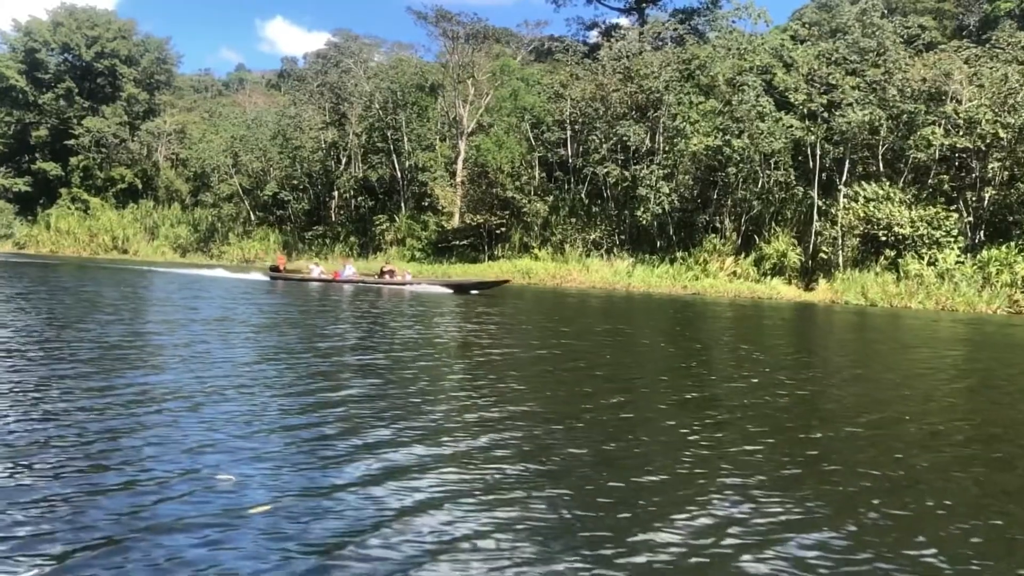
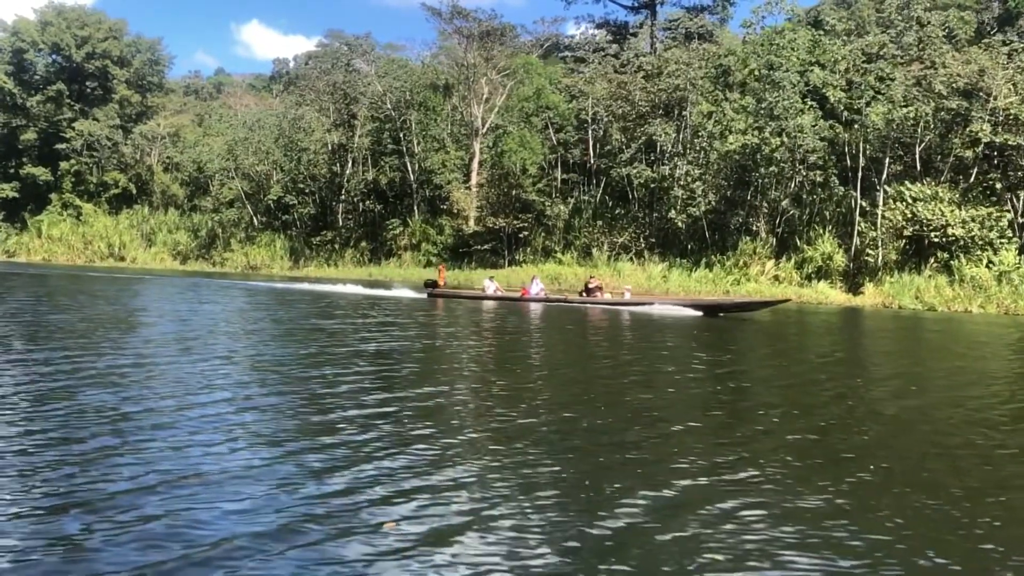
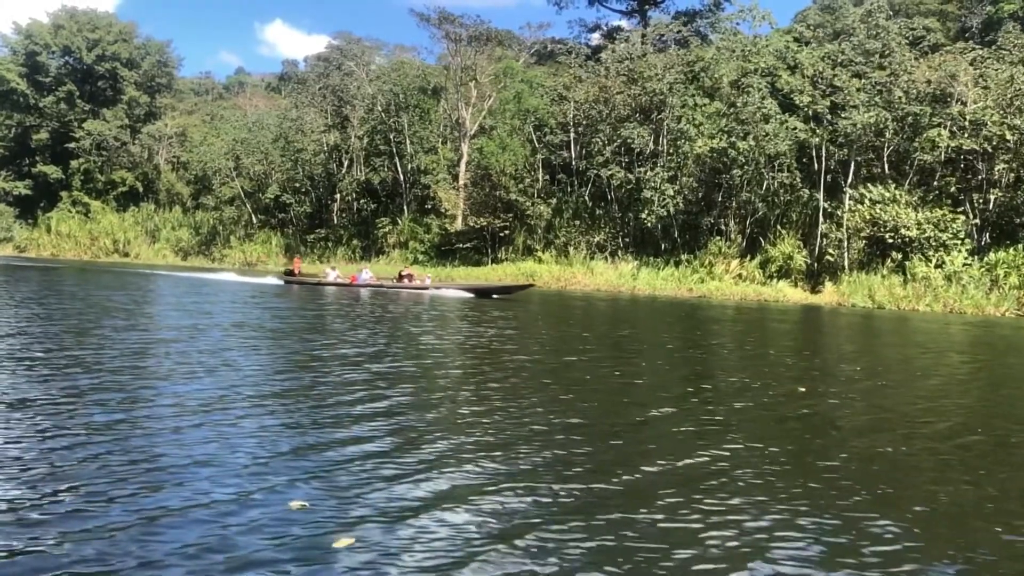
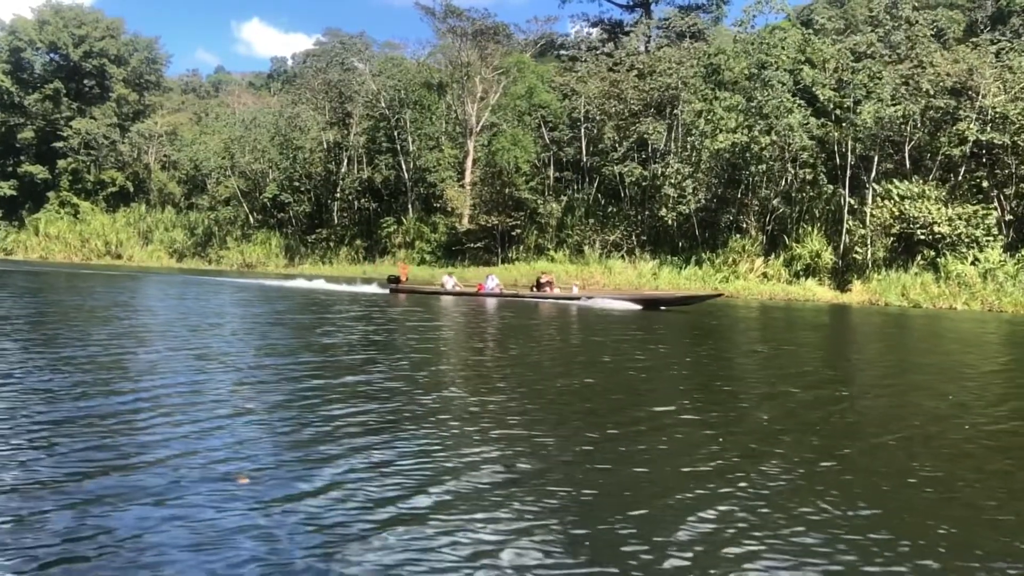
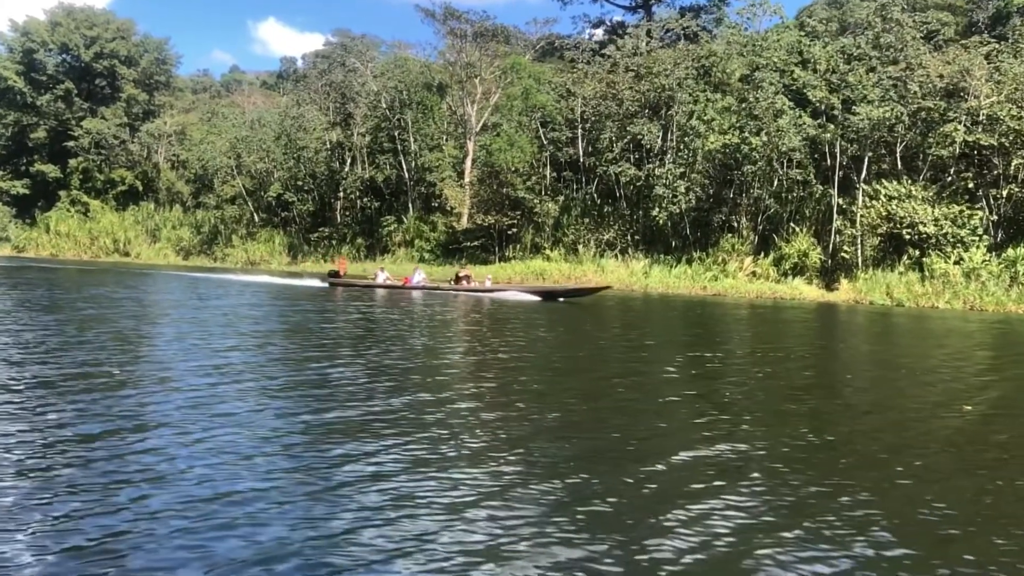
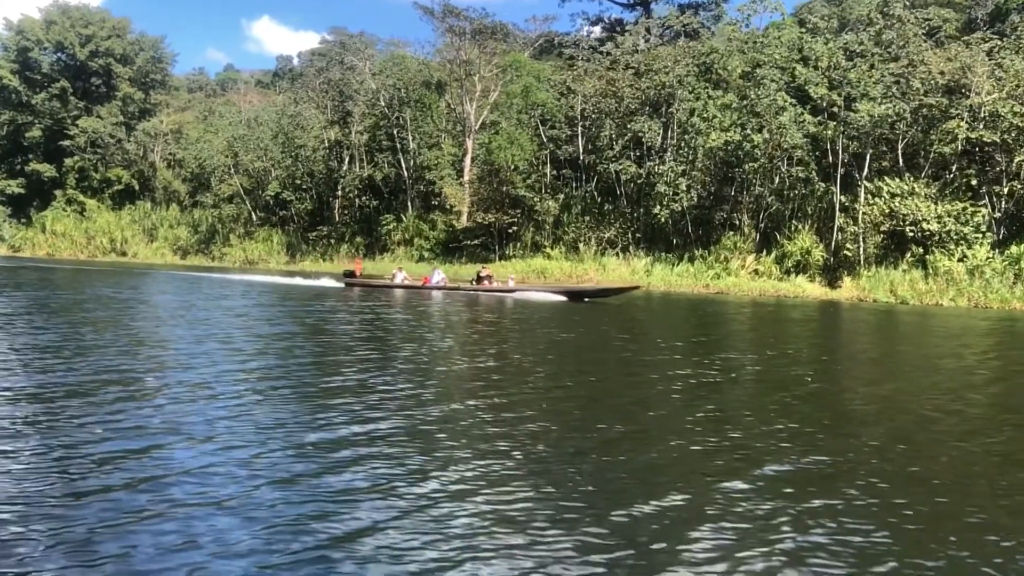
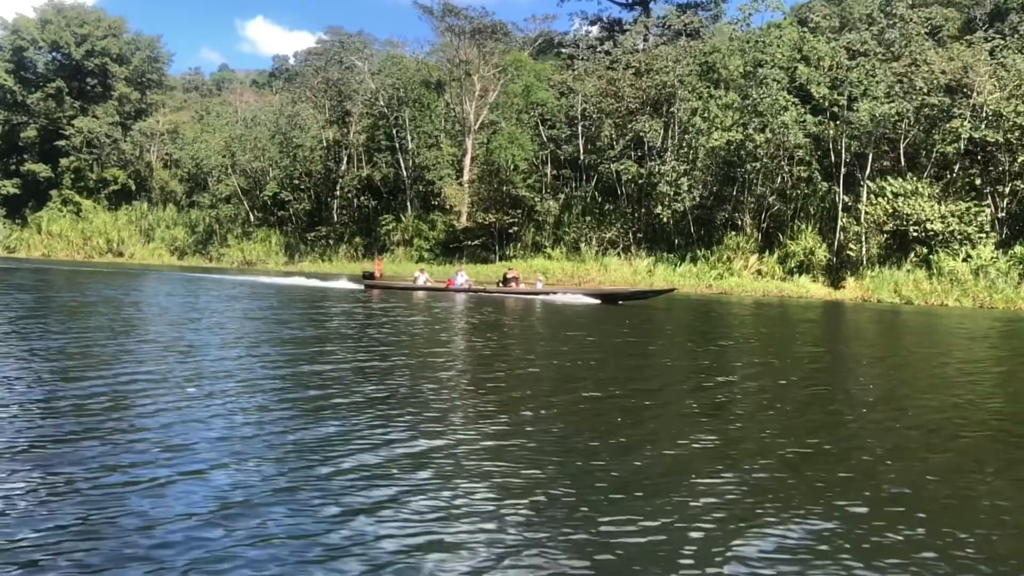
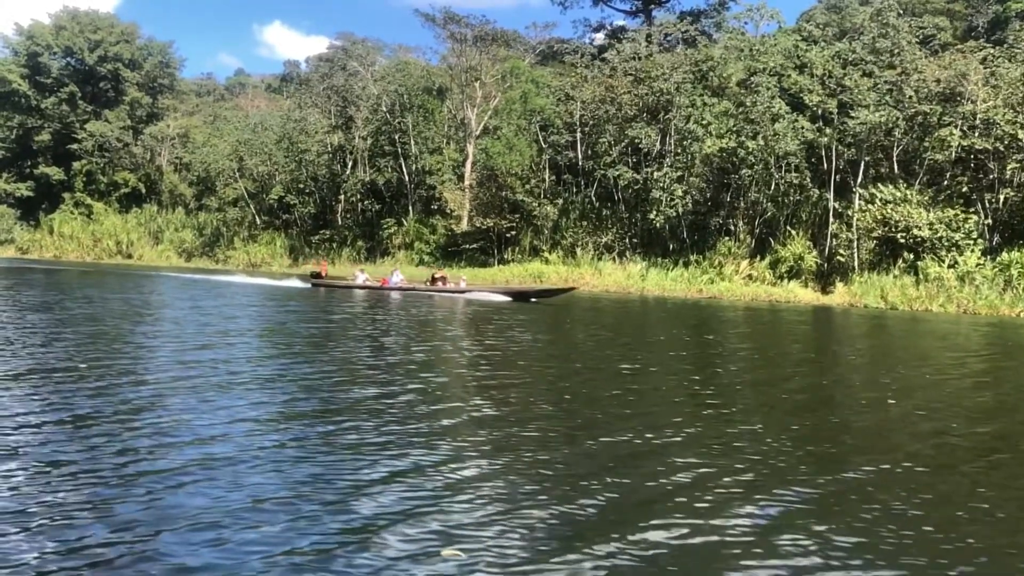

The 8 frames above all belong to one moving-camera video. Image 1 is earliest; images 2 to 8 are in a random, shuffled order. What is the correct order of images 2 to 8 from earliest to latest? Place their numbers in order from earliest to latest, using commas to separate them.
3, 8, 5, 6, 7, 4, 2
